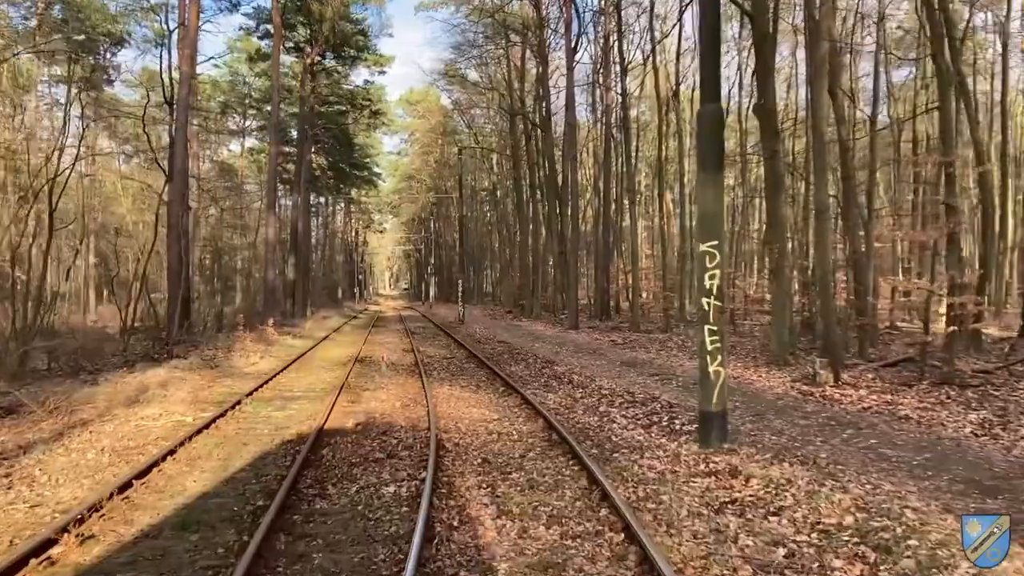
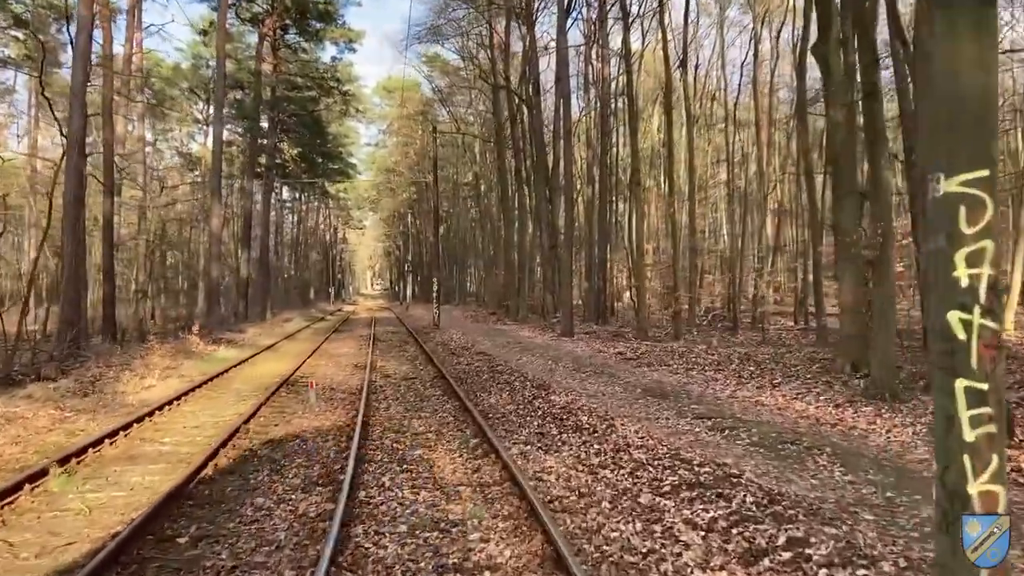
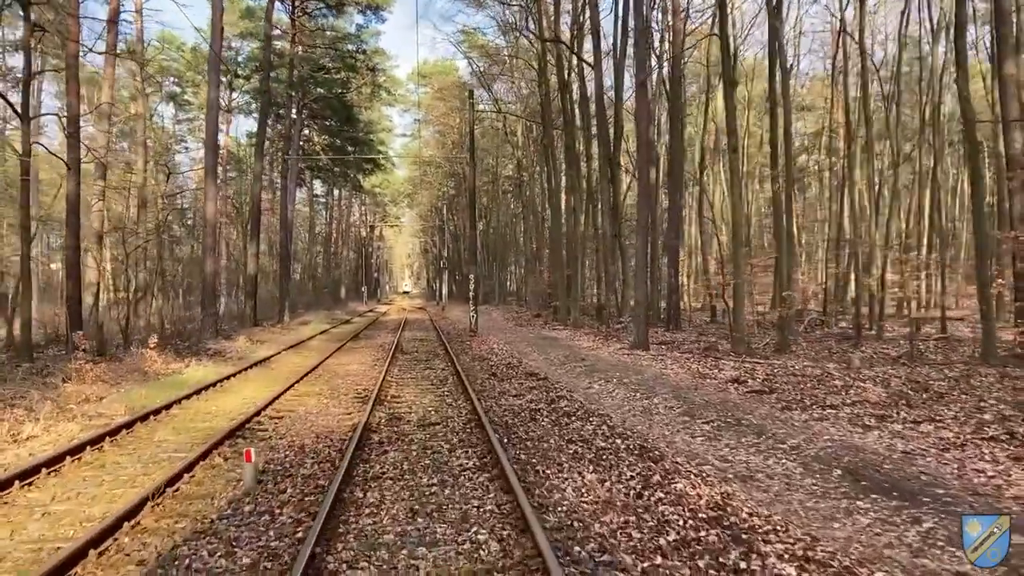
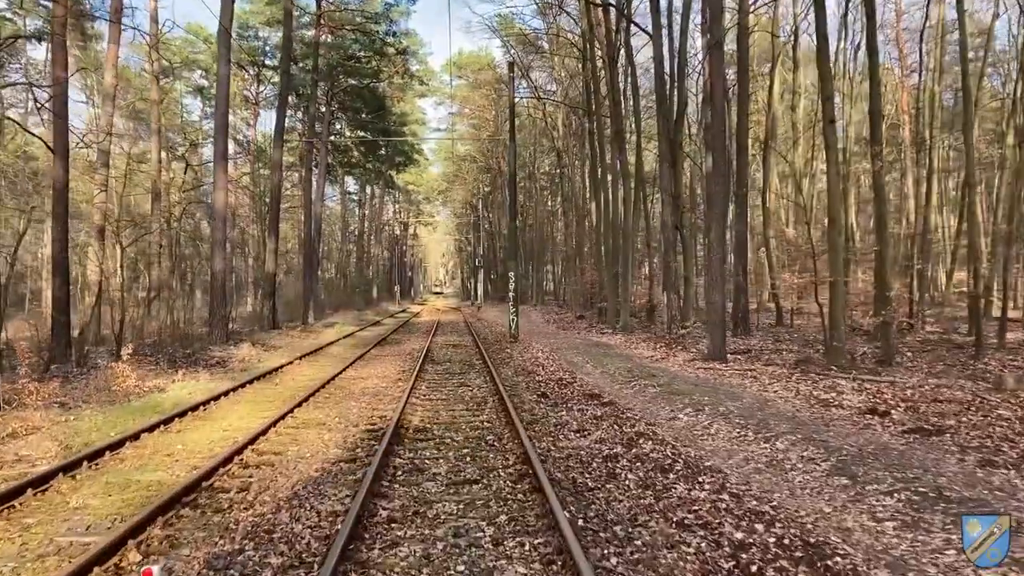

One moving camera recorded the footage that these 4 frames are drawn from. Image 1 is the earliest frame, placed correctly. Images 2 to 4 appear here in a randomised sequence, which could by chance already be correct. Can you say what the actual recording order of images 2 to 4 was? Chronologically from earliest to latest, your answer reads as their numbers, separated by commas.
2, 3, 4
